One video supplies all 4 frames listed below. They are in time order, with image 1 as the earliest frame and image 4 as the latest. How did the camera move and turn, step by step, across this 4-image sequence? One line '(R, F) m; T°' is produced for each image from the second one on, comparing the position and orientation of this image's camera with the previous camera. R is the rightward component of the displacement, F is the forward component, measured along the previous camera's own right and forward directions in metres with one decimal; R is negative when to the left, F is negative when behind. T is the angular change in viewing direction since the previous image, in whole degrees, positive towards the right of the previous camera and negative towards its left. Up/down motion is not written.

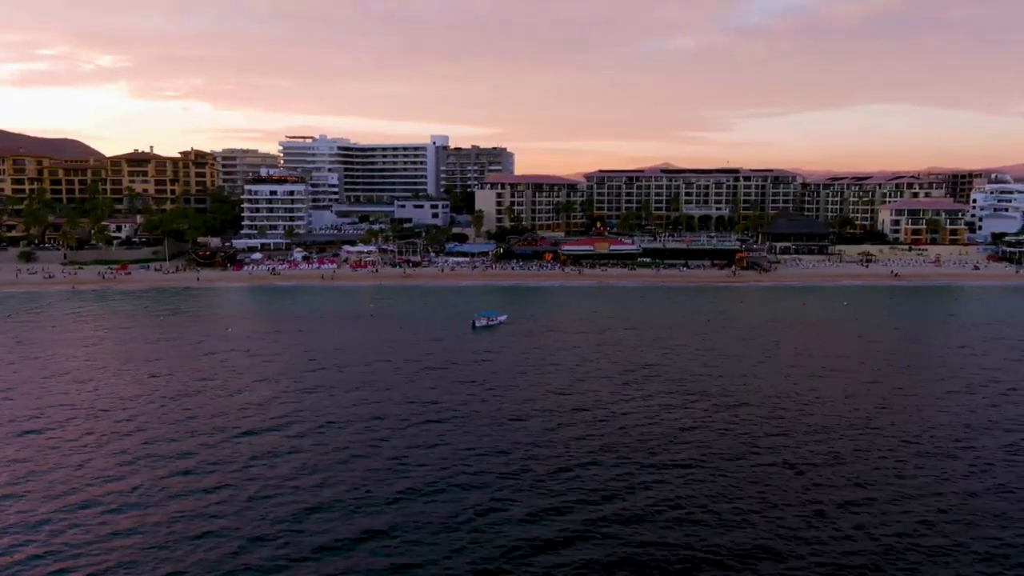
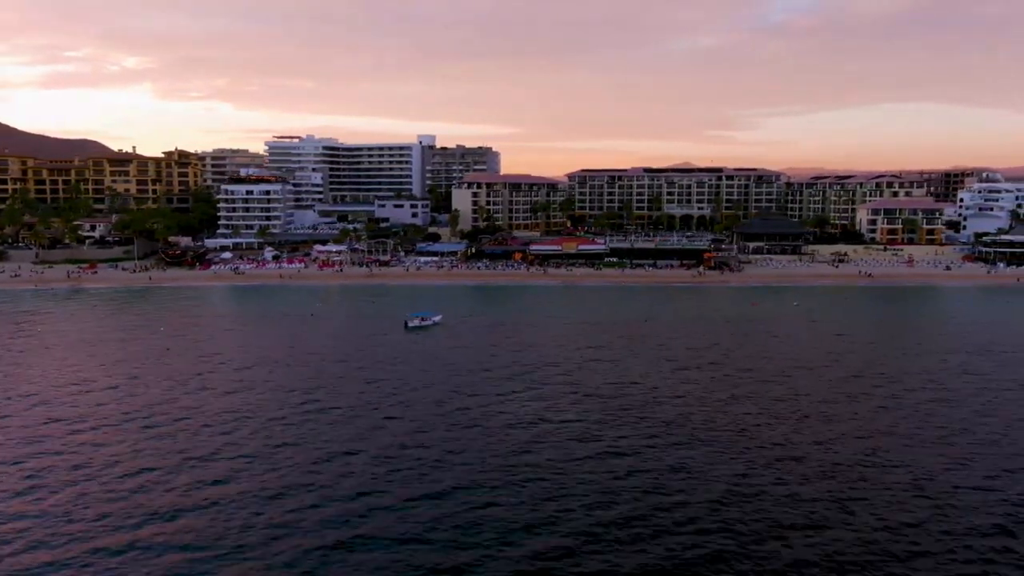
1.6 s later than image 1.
(+20.6, -3.0) m; 0°
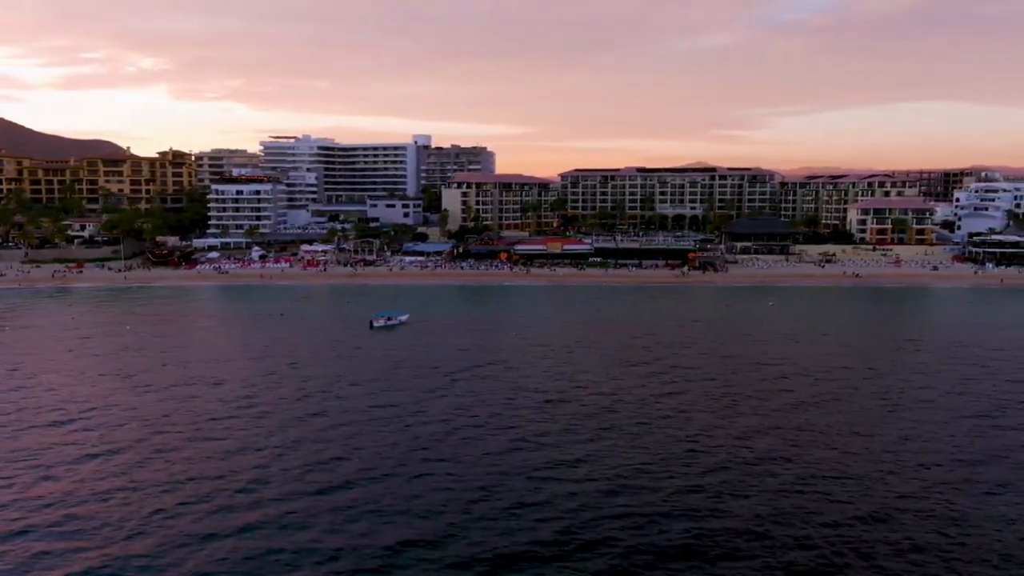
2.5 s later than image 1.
(+11.9, -2.2) m; 0°
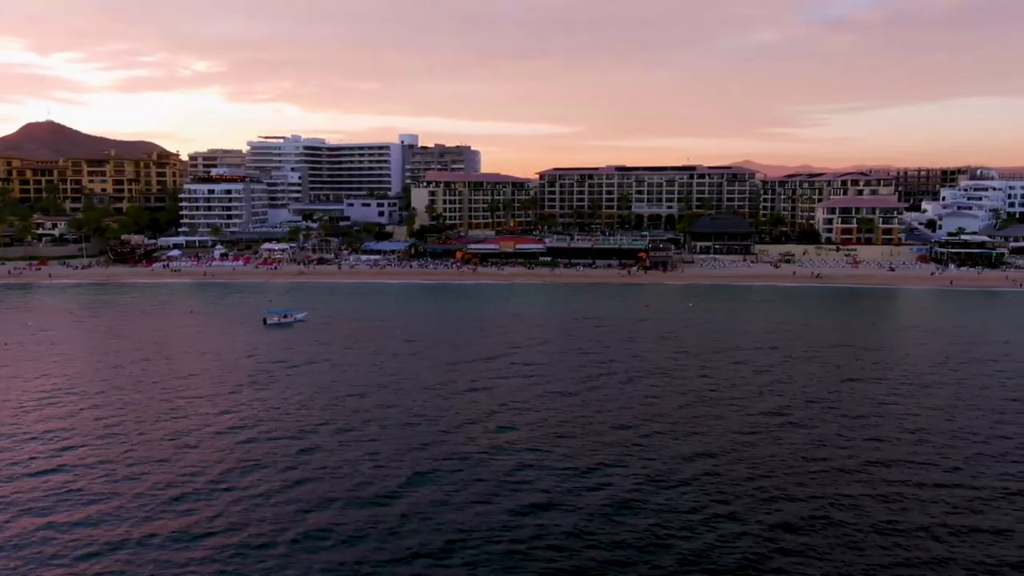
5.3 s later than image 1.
(+38.9, -7.0) m; -2°
